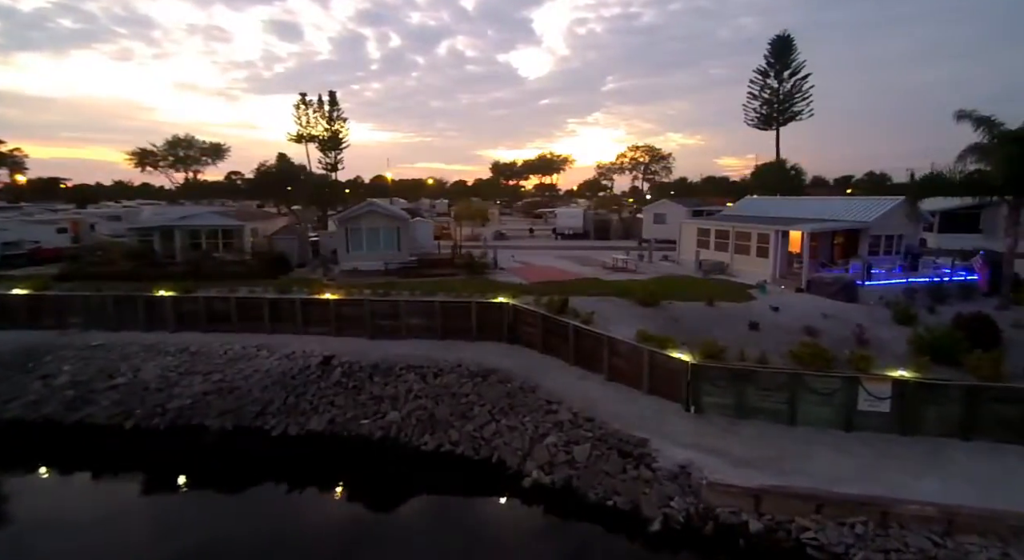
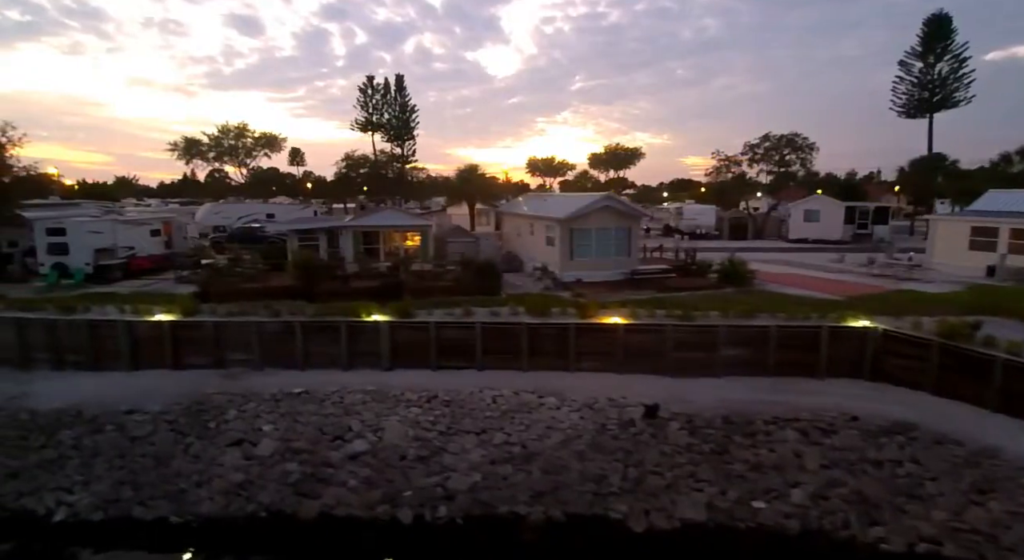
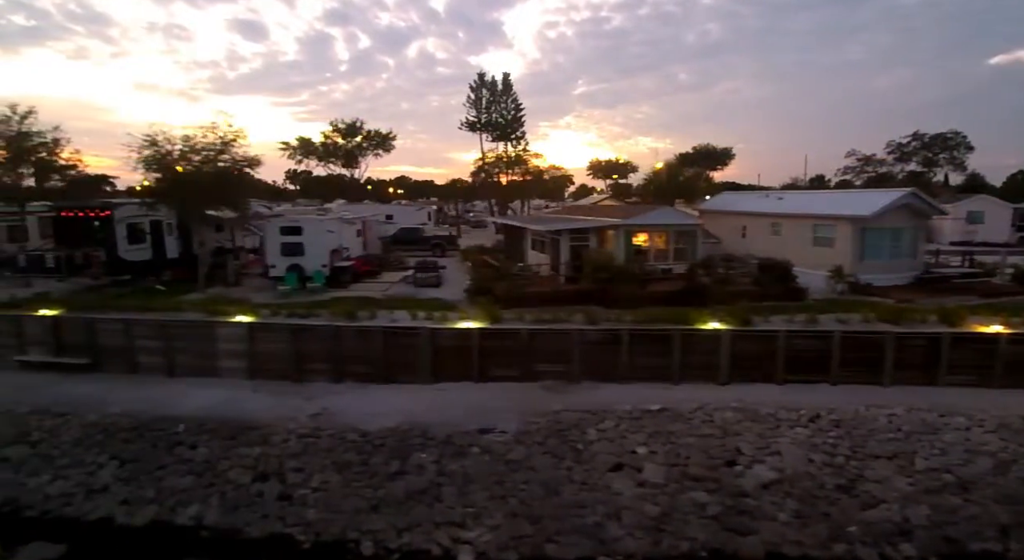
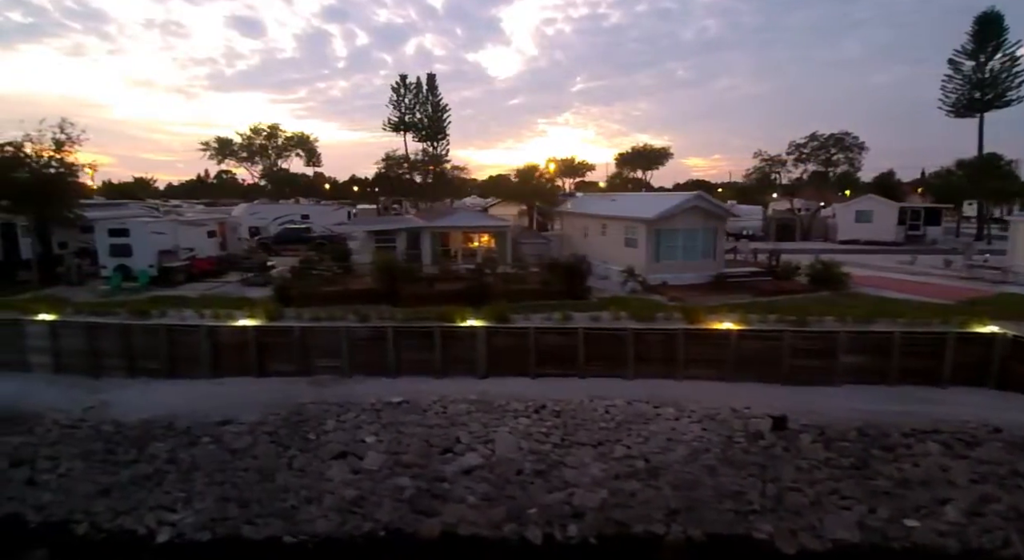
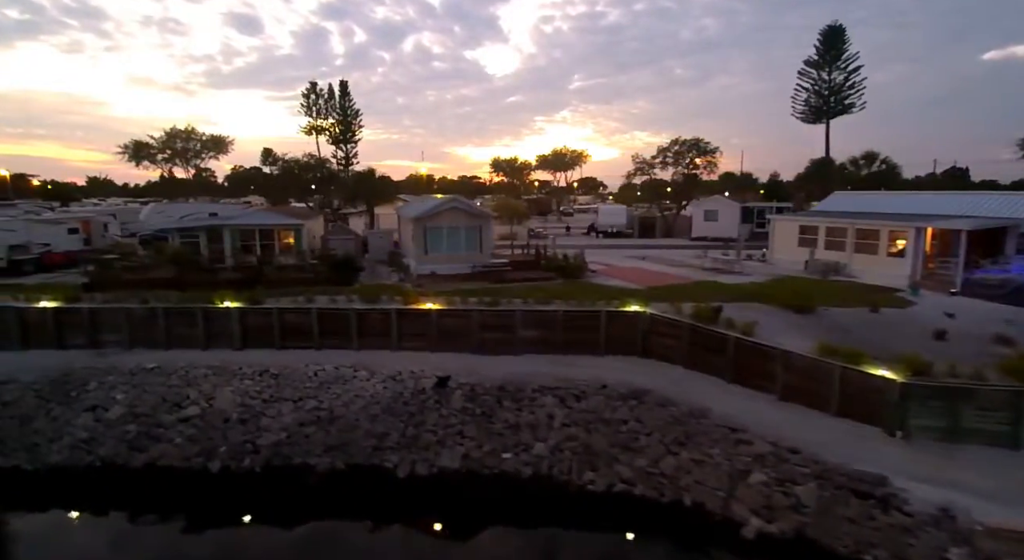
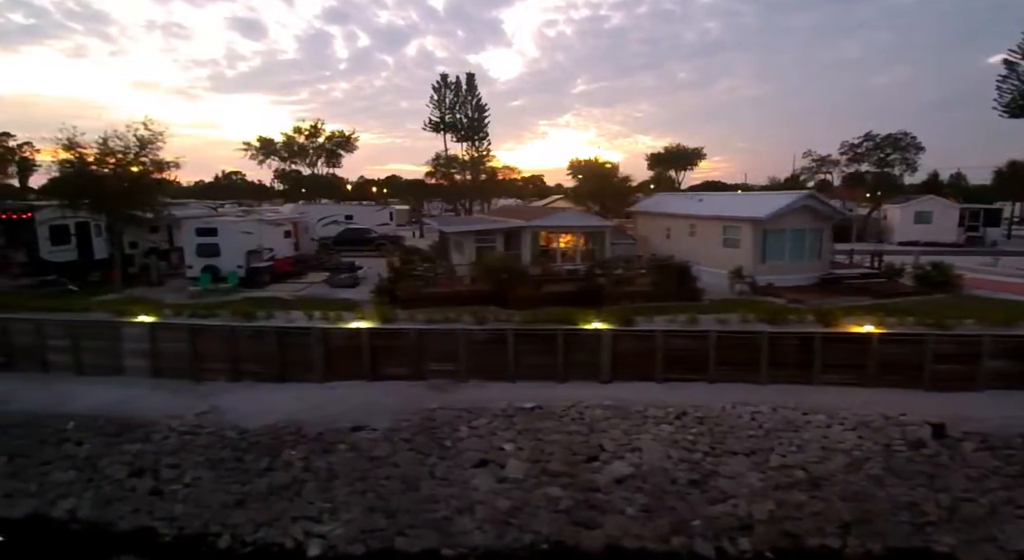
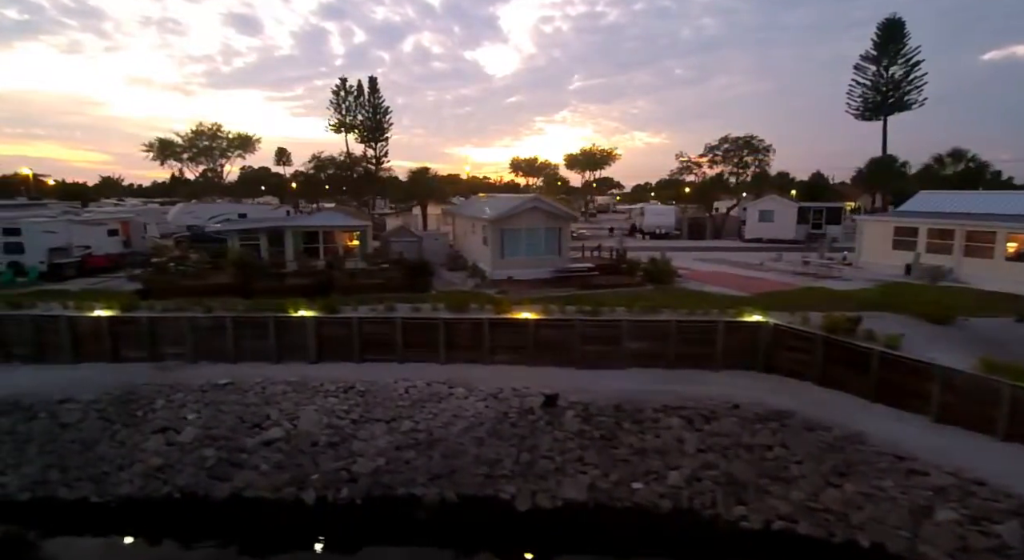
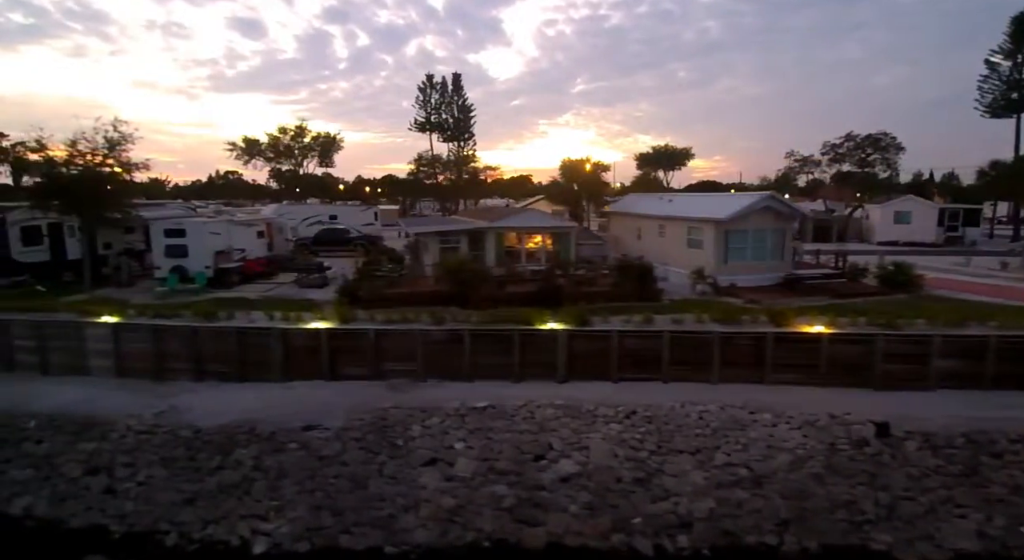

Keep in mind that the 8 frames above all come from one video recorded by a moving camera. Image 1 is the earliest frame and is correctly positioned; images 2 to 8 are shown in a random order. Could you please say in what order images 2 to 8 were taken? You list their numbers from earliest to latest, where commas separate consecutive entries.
5, 7, 2, 4, 8, 6, 3
